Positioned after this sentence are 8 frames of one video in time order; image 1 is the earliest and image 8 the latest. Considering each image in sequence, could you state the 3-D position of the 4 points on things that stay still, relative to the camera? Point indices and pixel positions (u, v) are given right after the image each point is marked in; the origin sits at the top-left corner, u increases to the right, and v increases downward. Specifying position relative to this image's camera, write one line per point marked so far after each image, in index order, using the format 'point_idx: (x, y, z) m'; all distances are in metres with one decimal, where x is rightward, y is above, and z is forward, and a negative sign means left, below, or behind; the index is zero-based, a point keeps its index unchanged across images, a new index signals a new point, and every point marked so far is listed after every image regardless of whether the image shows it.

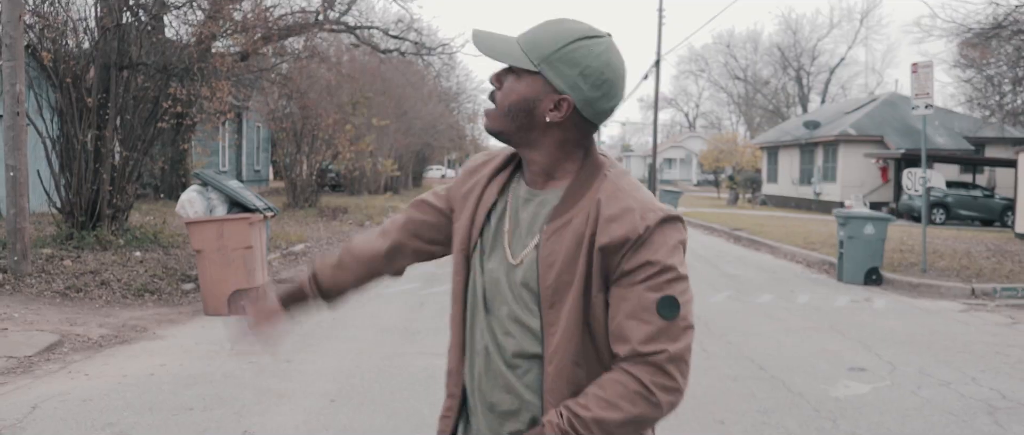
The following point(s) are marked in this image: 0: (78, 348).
0: (-3.7, -1.1, +7.4) m
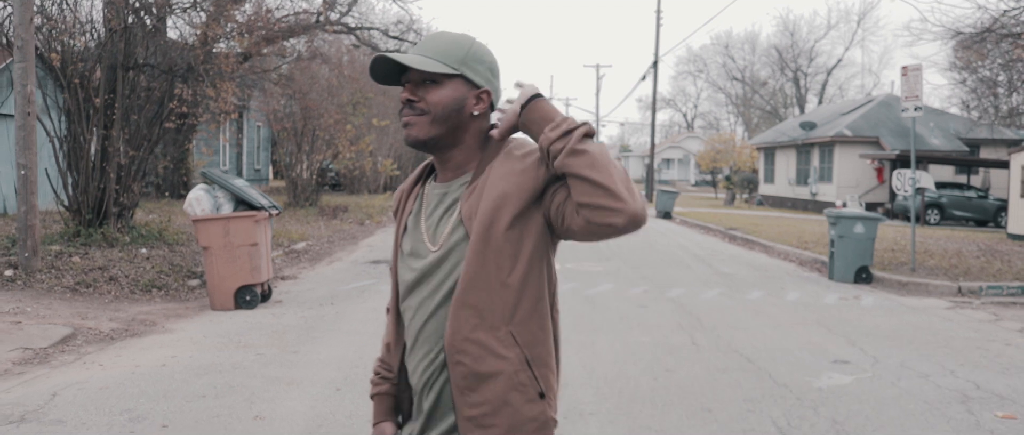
0: (-3.8, -1.1, +7.6) m
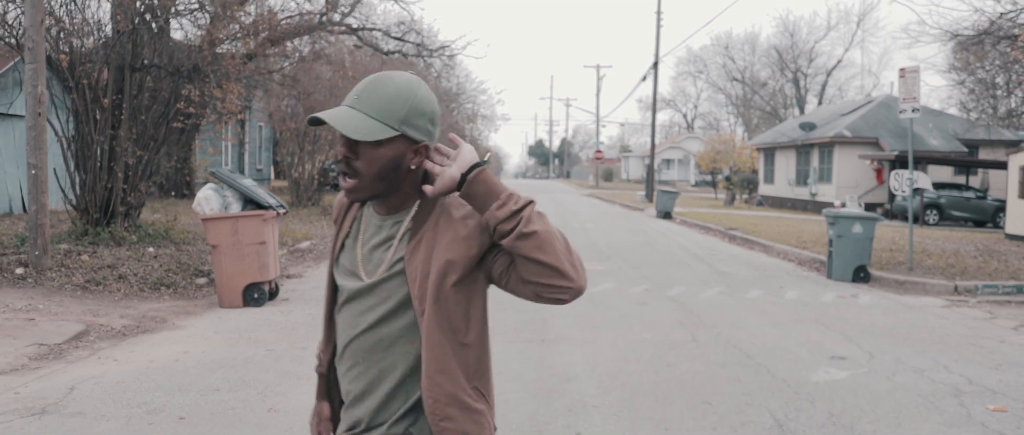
0: (-3.7, -1.1, +7.8) m
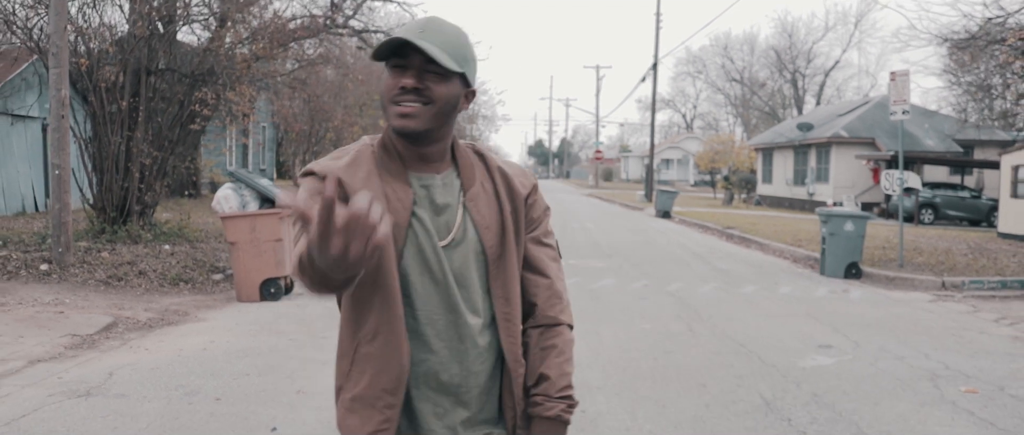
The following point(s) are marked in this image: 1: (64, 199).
0: (-3.7, -1.1, +8.2) m
1: (-5.7, +0.2, +10.7) m
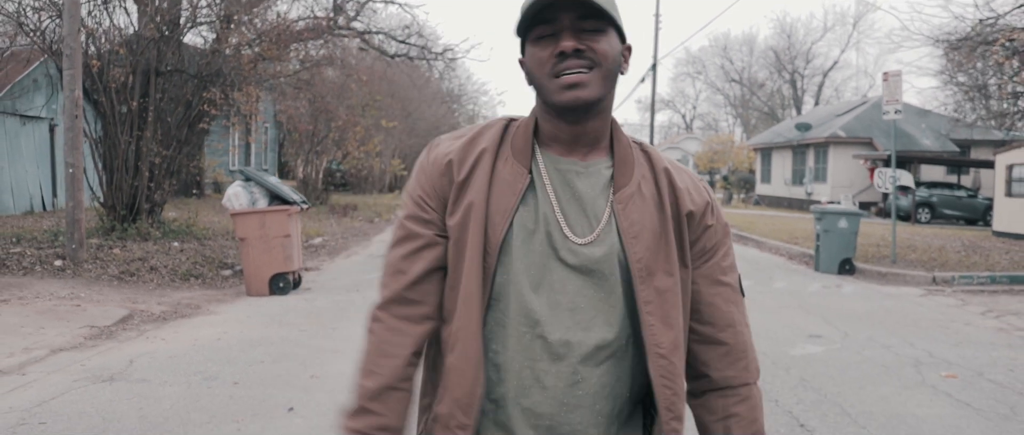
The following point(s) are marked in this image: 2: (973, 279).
0: (-3.7, -1.0, +8.5) m
1: (-5.6, +0.3, +11.0) m
2: (+6.5, -0.9, +11.9) m
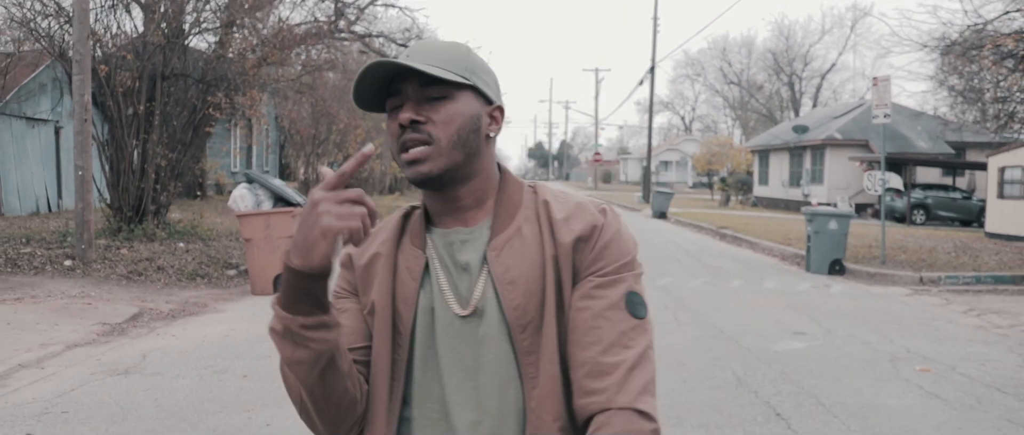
0: (-3.7, -1.0, +8.8) m
1: (-5.7, +0.3, +11.3) m
2: (+6.4, -0.9, +12.2) m
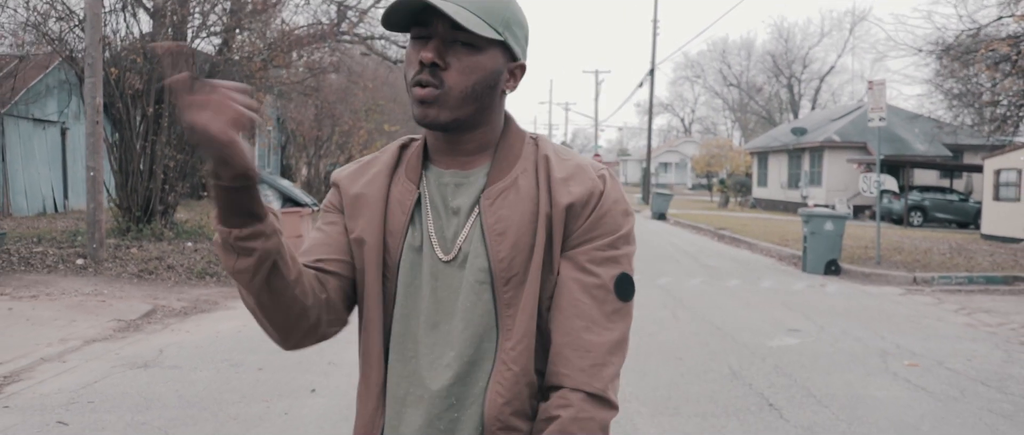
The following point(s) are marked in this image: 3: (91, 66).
0: (-3.7, -1.0, +9.1) m
1: (-5.6, +0.3, +11.6) m
2: (+6.5, -0.9, +12.5) m
3: (-5.7, +2.1, +11.5) m
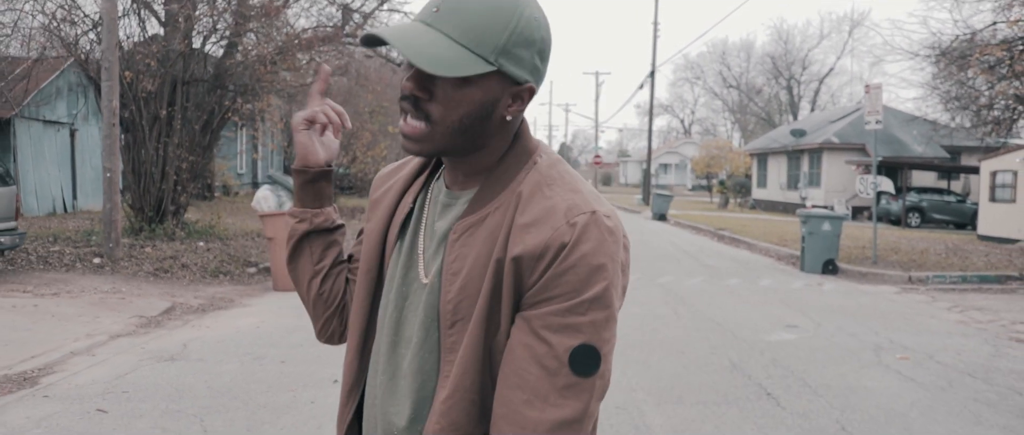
0: (-3.6, -1.0, +9.4) m
1: (-5.6, +0.3, +11.9) m
2: (+6.5, -0.9, +12.8) m
3: (-5.6, +2.1, +11.8) m
